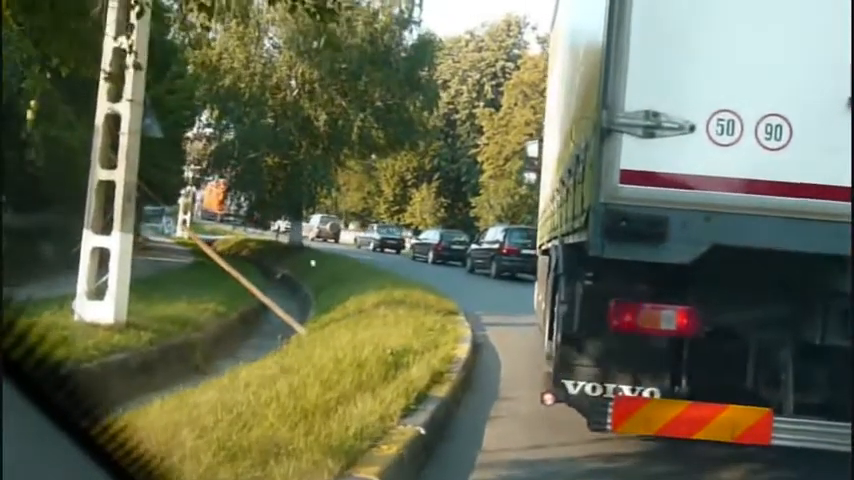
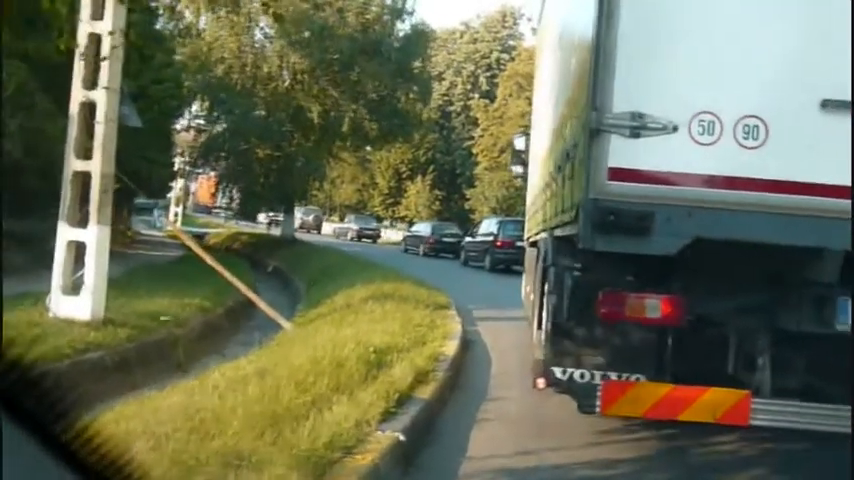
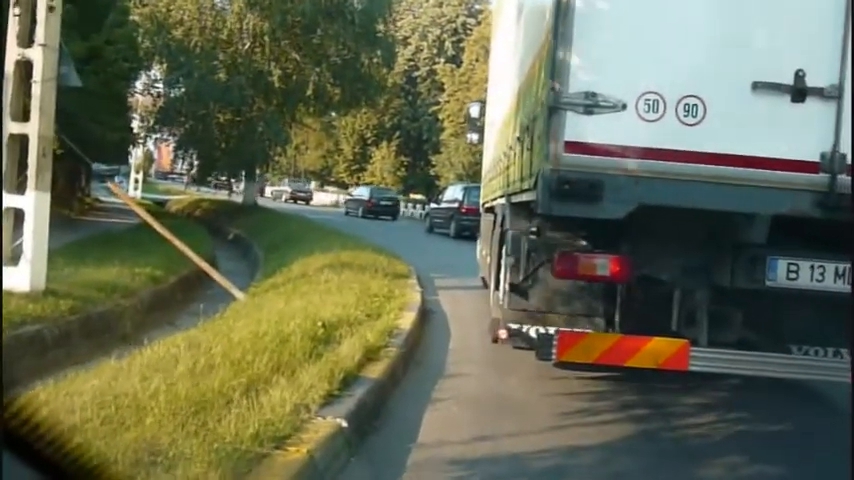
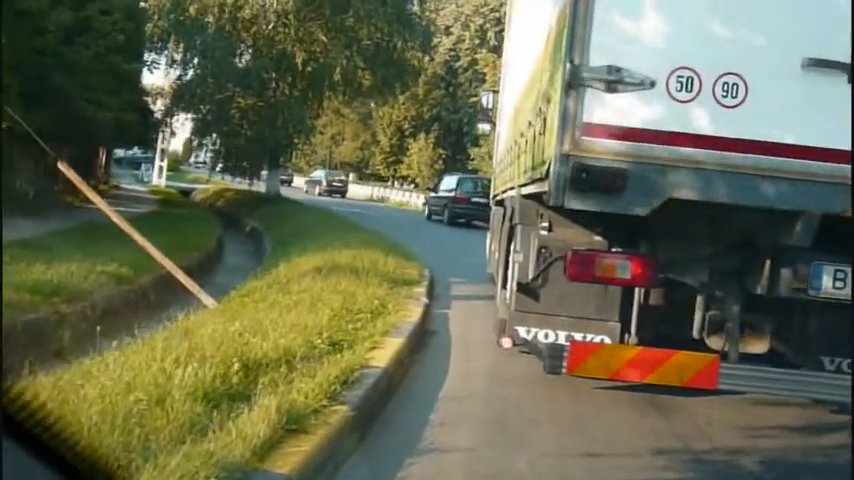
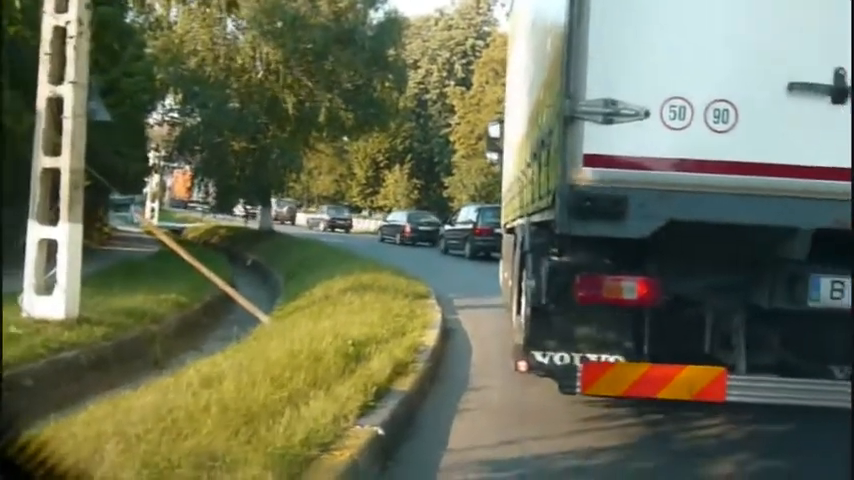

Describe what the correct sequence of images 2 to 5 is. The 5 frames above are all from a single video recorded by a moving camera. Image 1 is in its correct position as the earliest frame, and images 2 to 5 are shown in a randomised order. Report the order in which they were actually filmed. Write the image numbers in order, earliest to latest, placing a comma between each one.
2, 5, 3, 4
